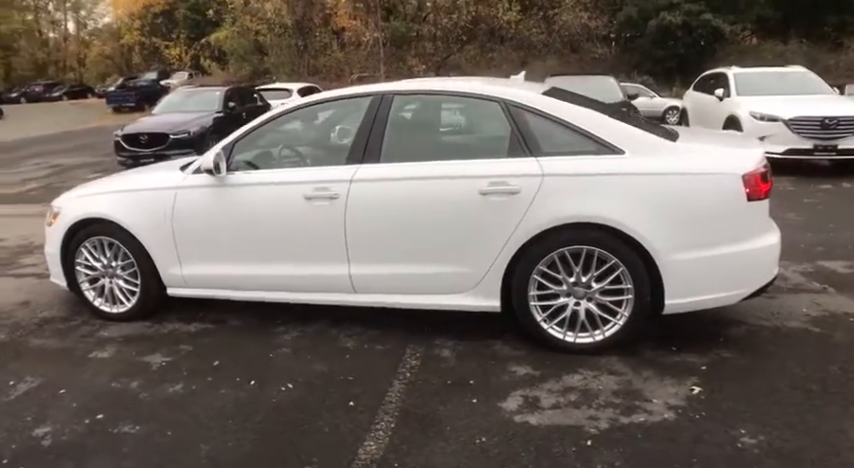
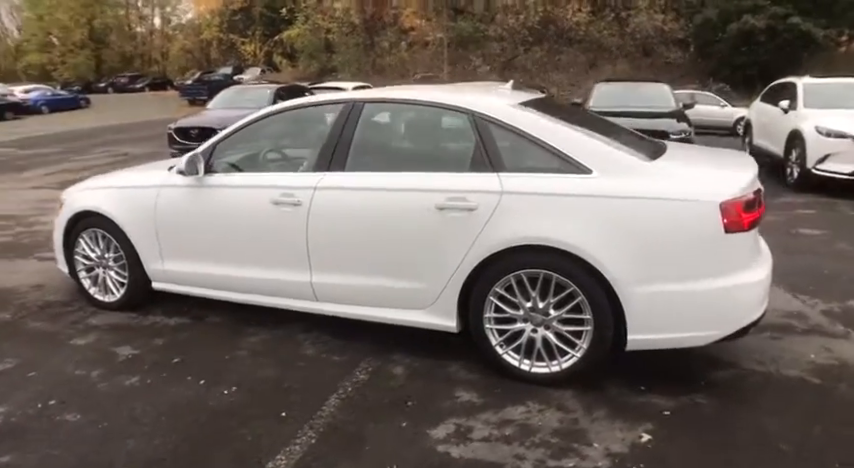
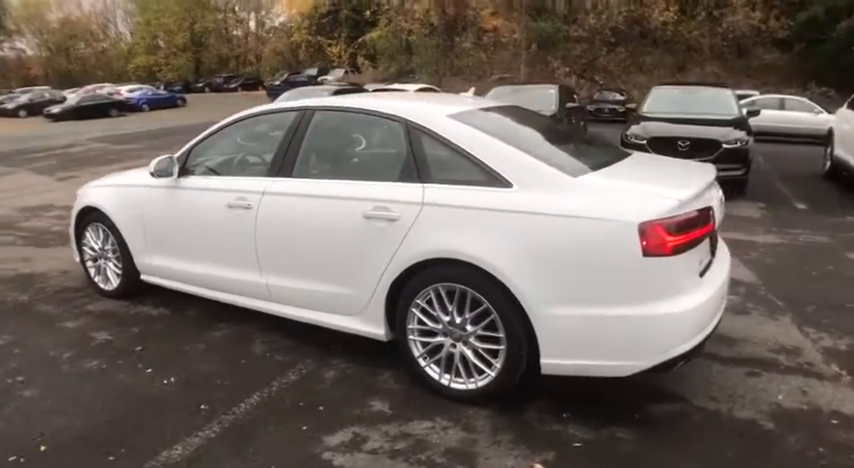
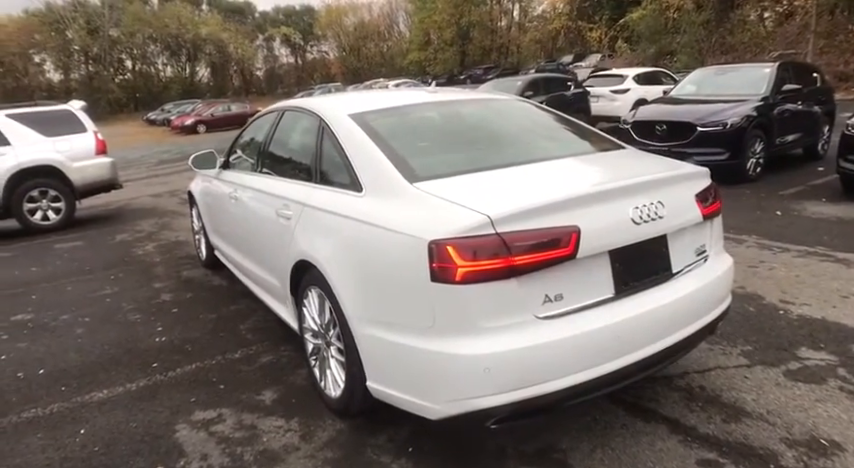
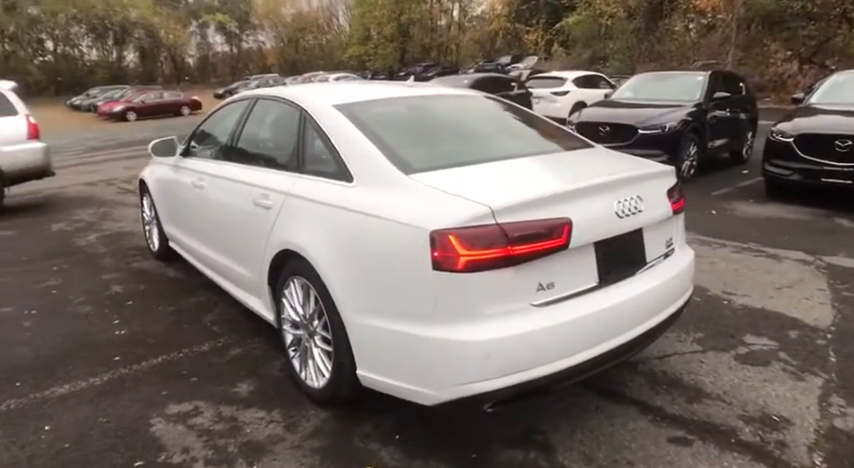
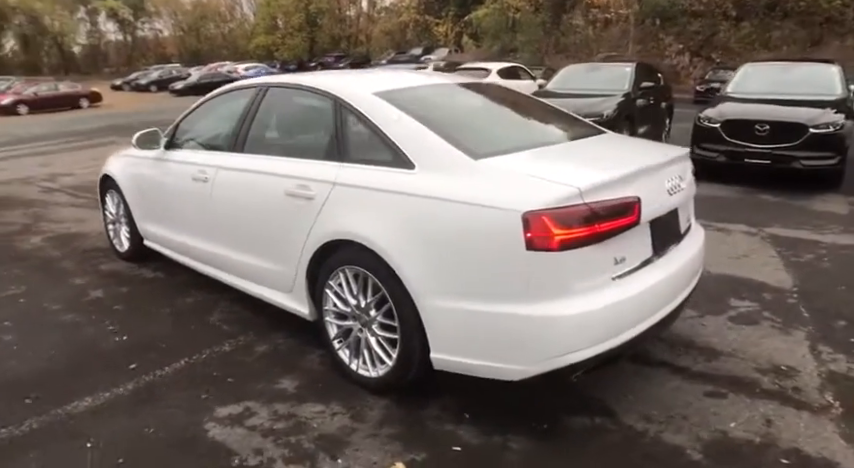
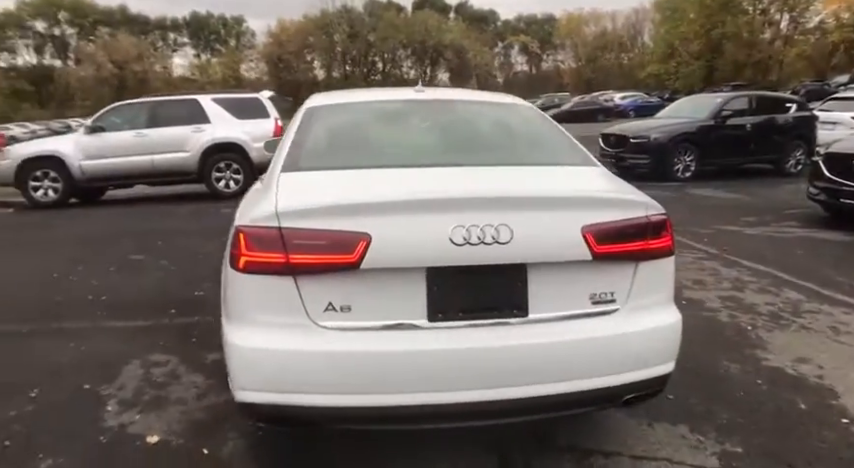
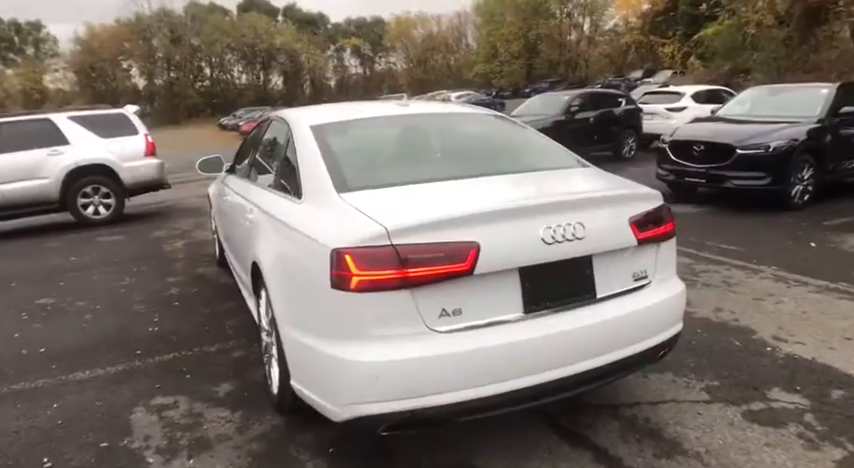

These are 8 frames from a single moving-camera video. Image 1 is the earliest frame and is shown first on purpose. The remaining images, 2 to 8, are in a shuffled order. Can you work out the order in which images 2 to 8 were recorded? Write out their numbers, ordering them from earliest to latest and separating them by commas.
2, 3, 6, 5, 4, 8, 7
